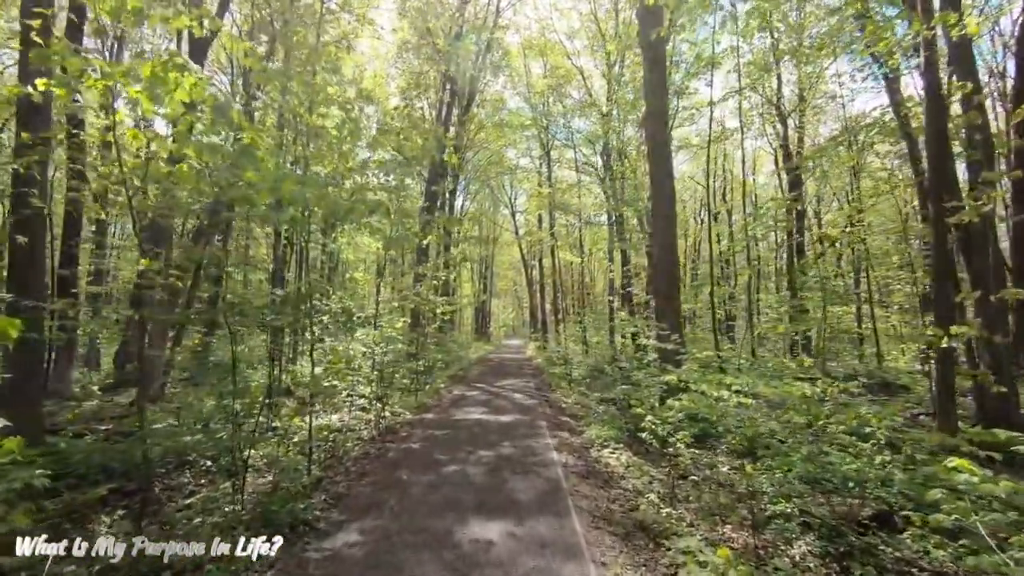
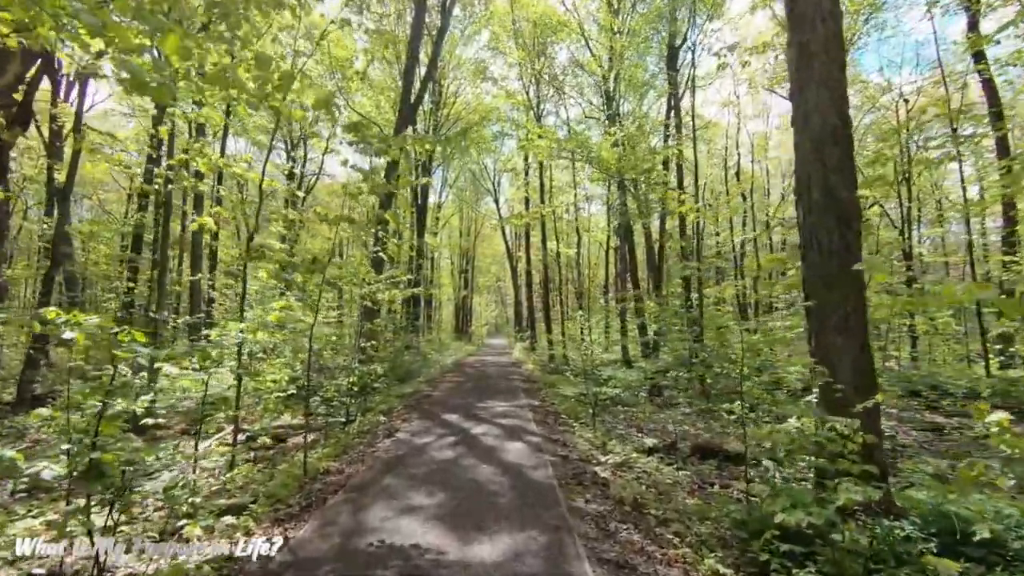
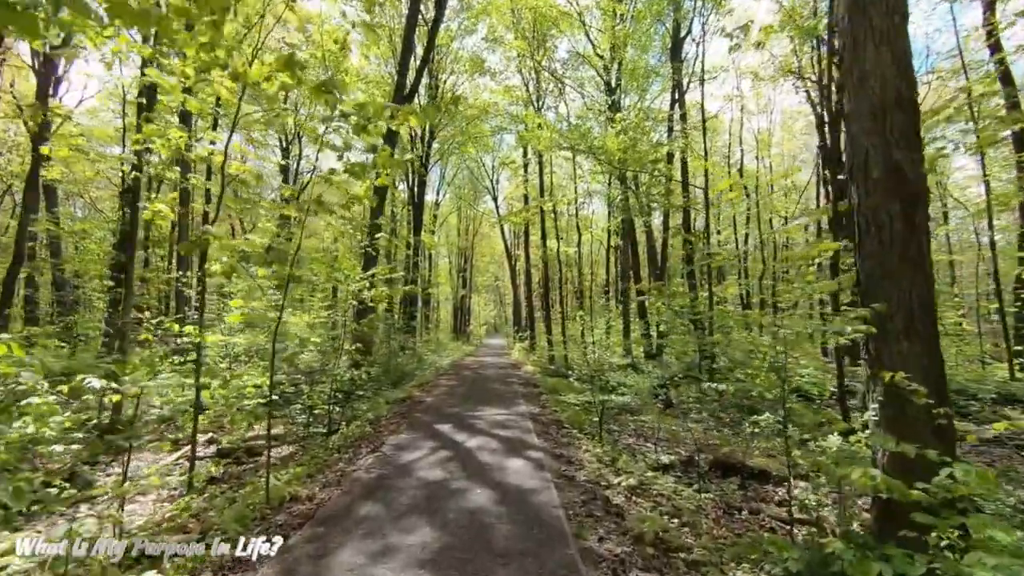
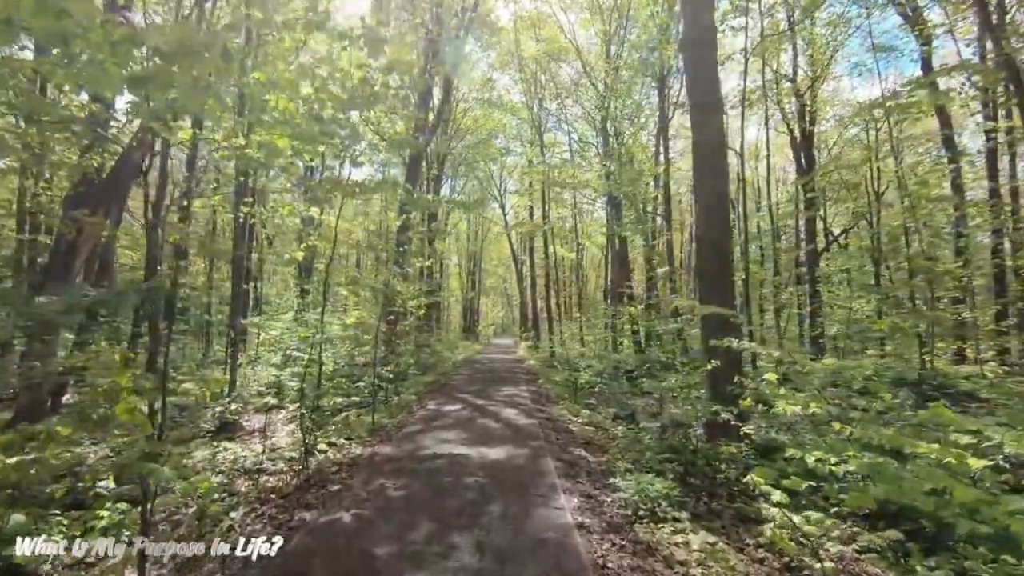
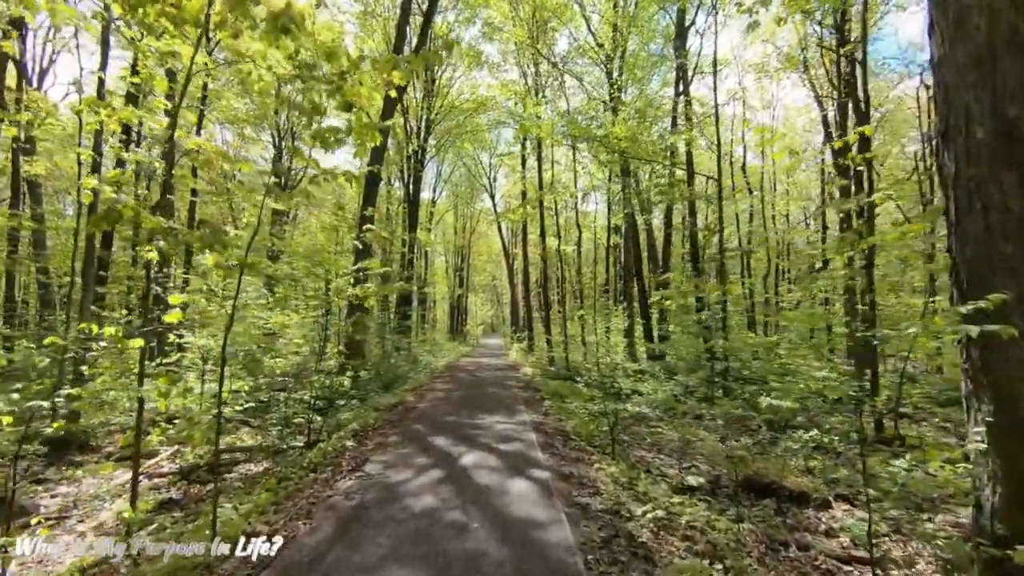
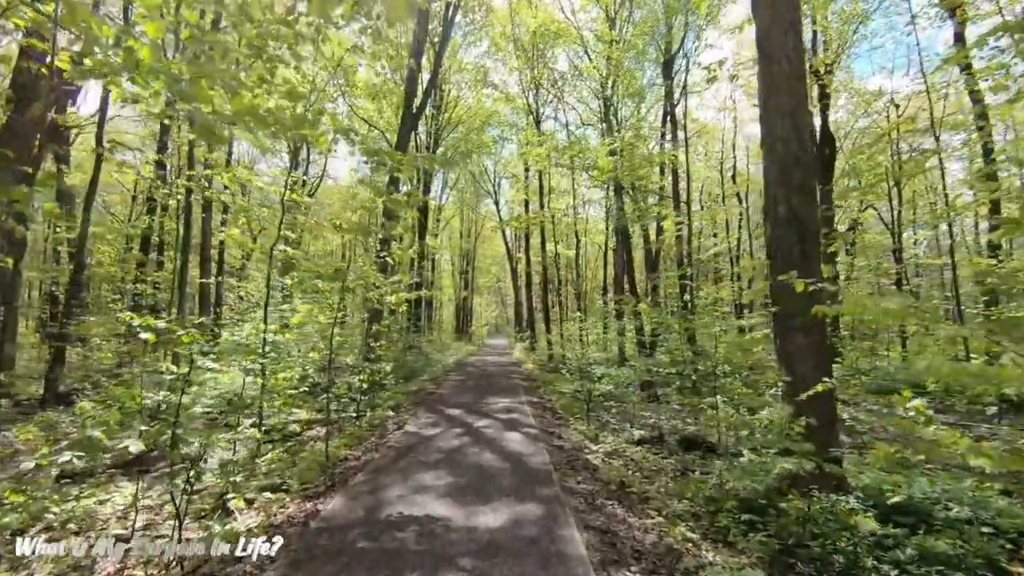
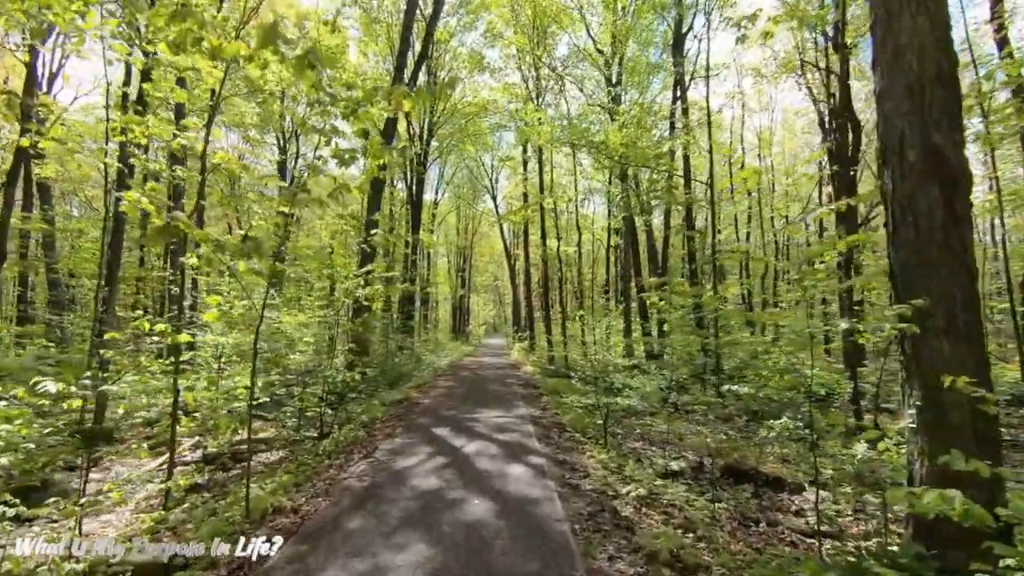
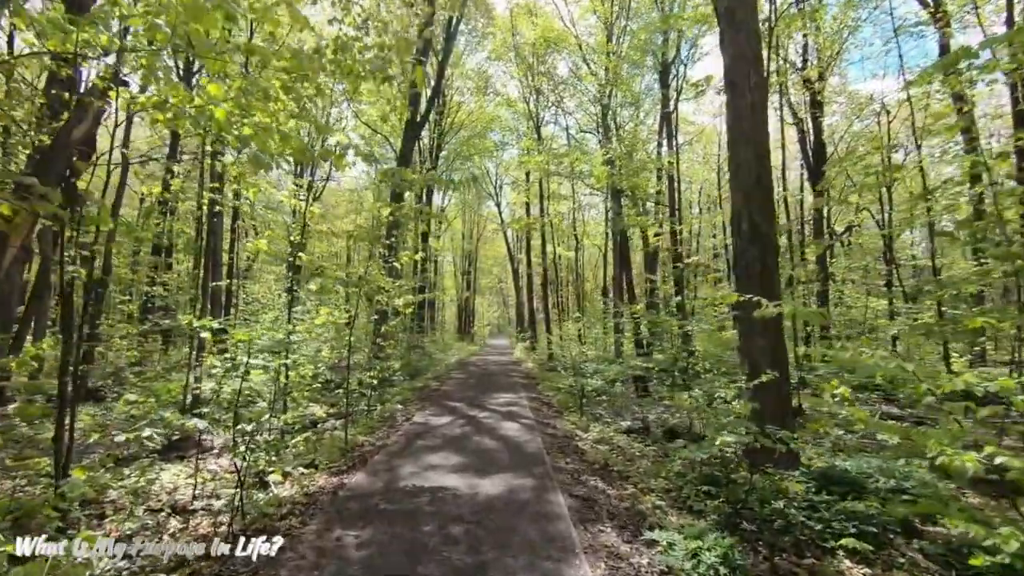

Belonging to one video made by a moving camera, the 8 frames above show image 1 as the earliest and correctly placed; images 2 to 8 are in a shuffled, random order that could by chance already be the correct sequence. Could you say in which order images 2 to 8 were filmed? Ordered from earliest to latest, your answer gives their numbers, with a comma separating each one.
4, 8, 6, 2, 3, 7, 5
